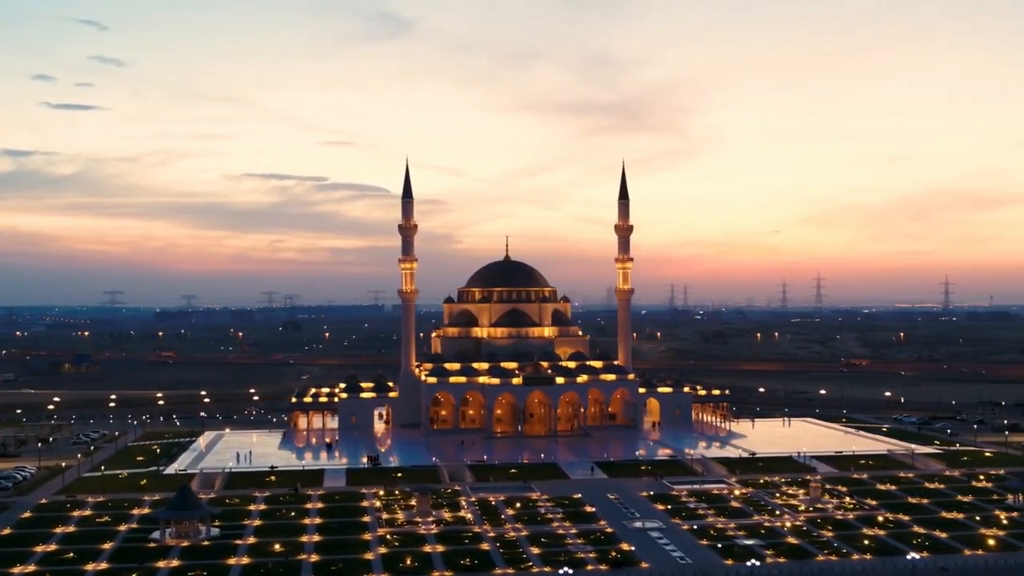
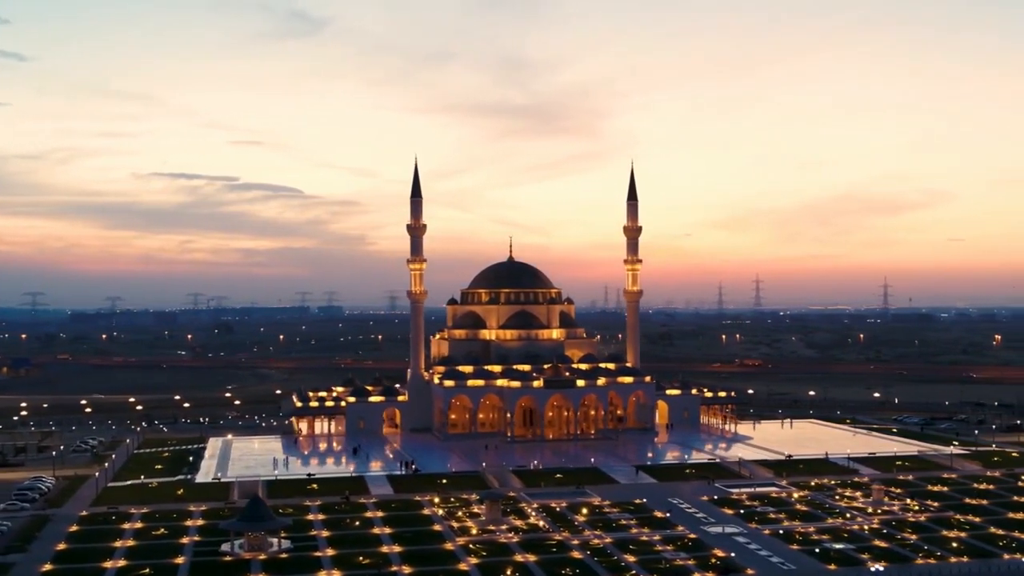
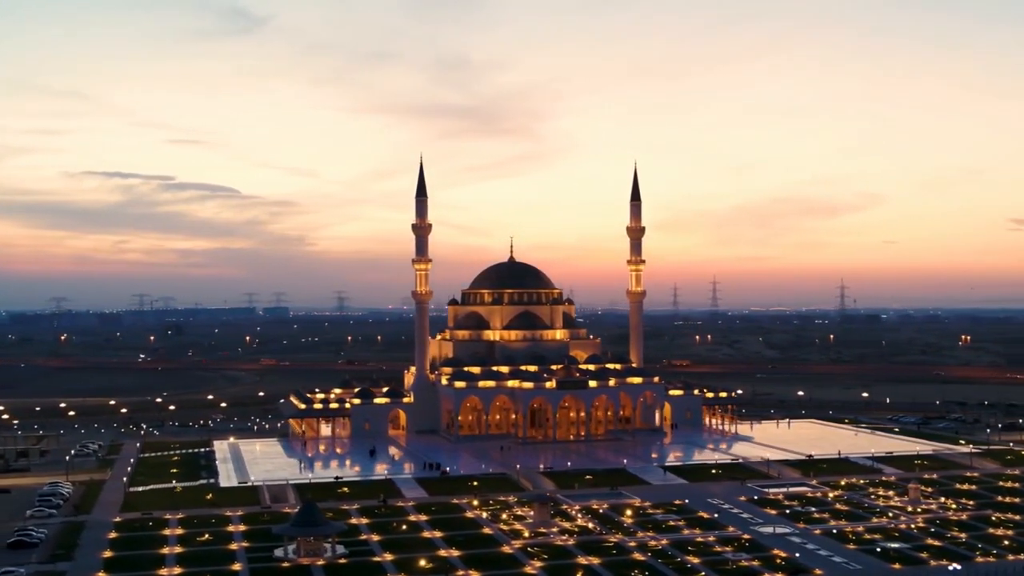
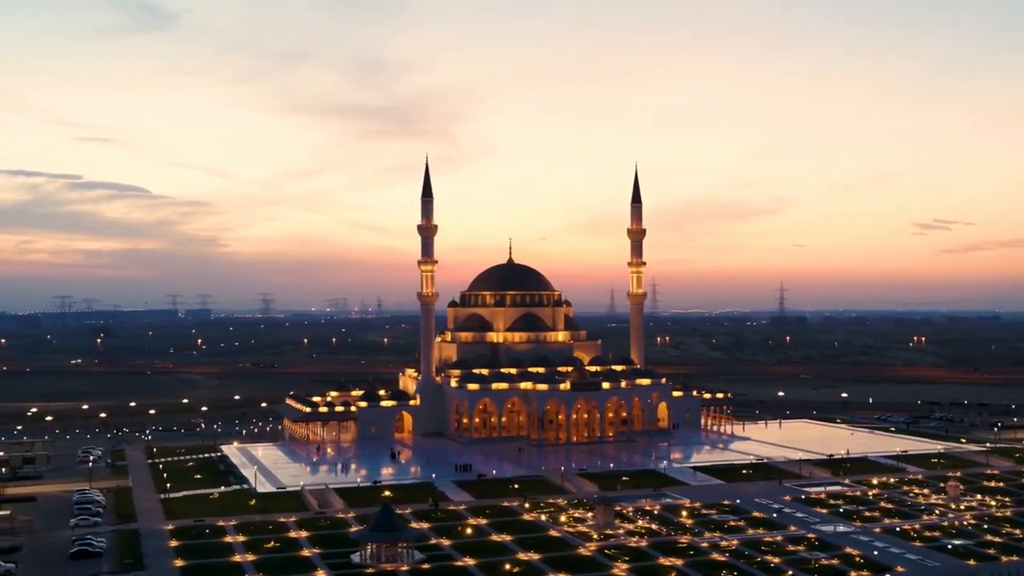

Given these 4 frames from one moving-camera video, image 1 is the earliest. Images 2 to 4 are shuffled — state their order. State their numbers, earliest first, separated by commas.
2, 3, 4
